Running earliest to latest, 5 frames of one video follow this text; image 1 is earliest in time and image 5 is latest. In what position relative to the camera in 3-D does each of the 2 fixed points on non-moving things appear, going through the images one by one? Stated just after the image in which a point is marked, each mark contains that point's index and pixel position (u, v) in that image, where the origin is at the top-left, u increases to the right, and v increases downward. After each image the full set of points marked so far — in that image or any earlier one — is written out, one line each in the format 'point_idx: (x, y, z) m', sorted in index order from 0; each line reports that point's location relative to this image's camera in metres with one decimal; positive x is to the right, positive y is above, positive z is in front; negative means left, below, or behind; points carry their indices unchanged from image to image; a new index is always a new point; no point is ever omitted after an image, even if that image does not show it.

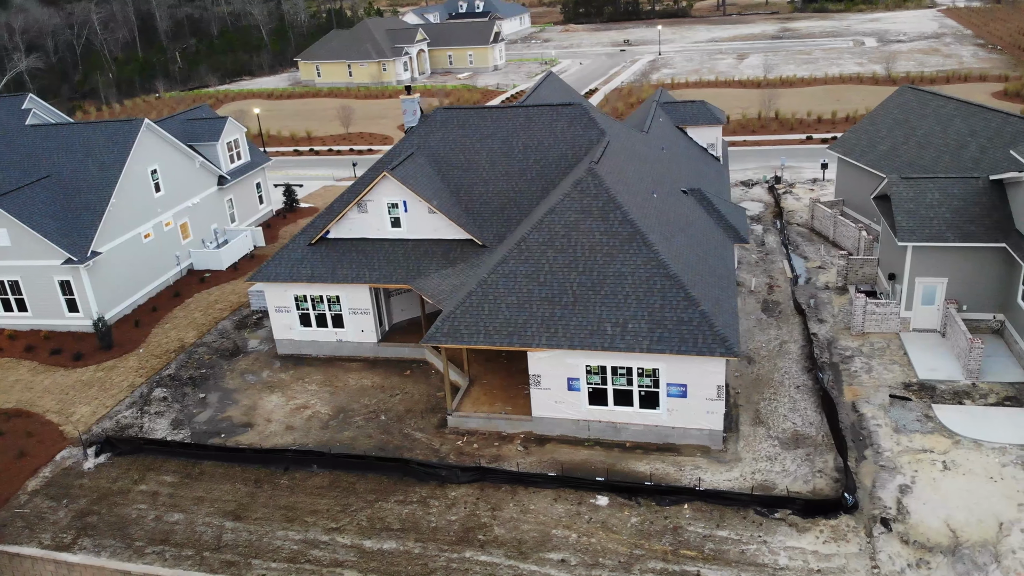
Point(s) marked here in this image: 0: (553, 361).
0: (+0.9, -1.6, +17.9) m
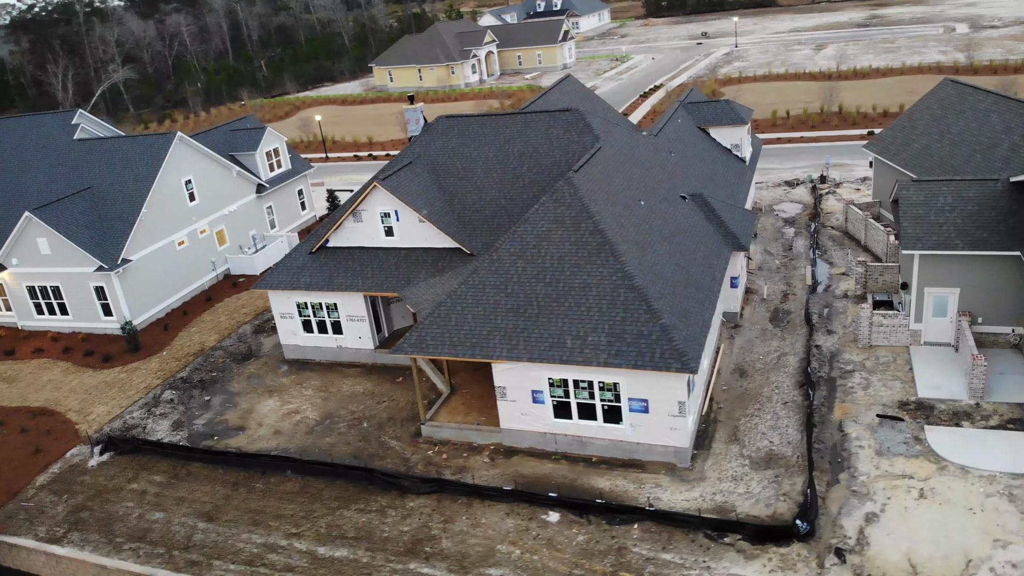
0: (+0.1, -1.8, +17.8) m
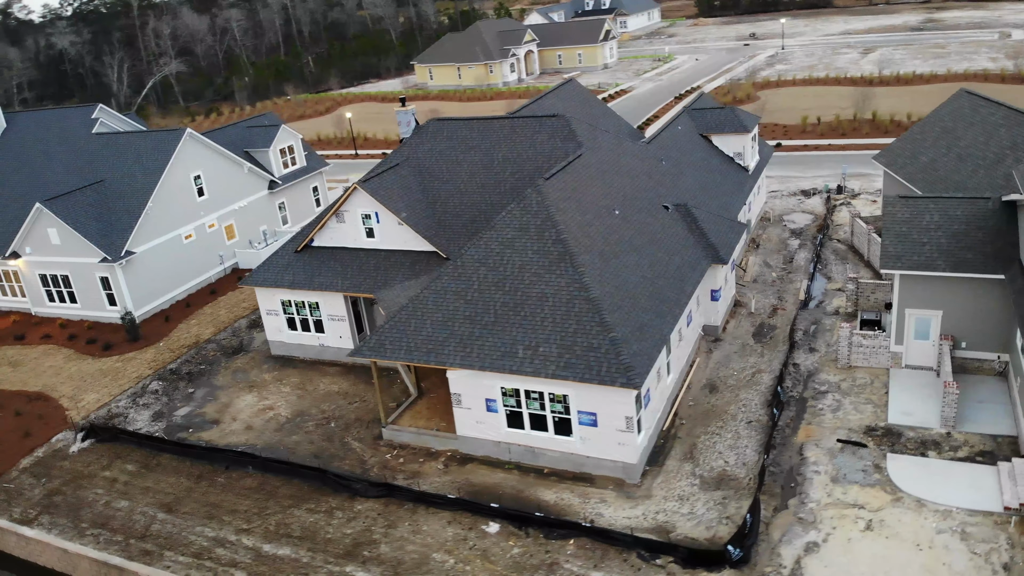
0: (-0.9, -2.0, +17.7) m
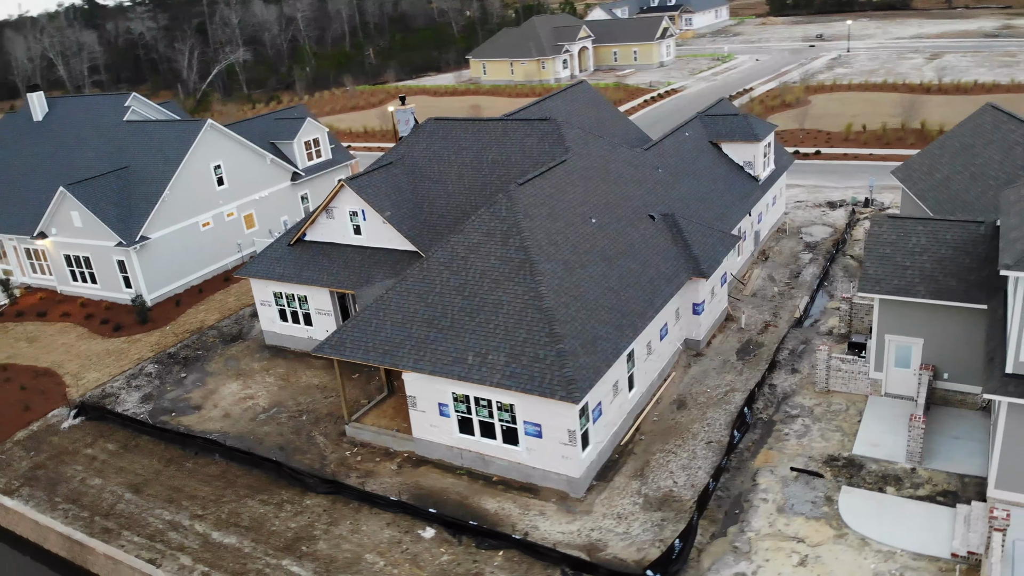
0: (-1.9, -2.1, +17.8) m
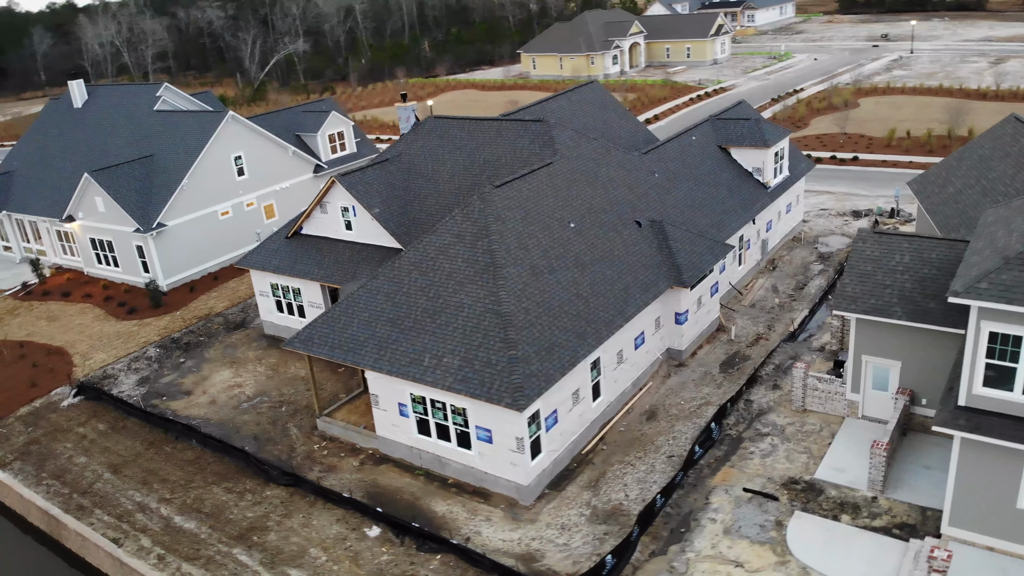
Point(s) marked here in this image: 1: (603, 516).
0: (-2.8, -2.1, +17.9) m
1: (+1.8, -4.5, +16.1) m
